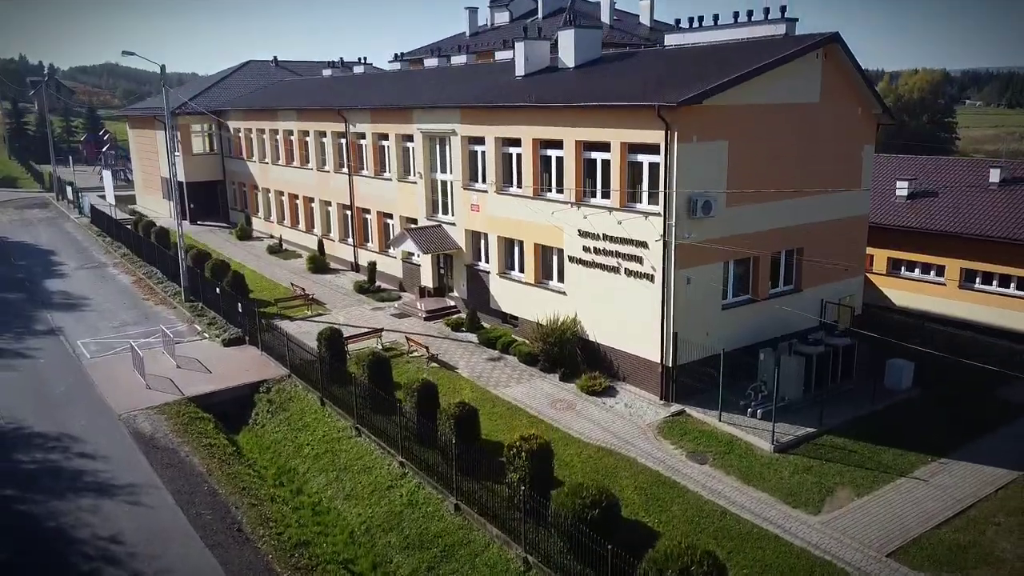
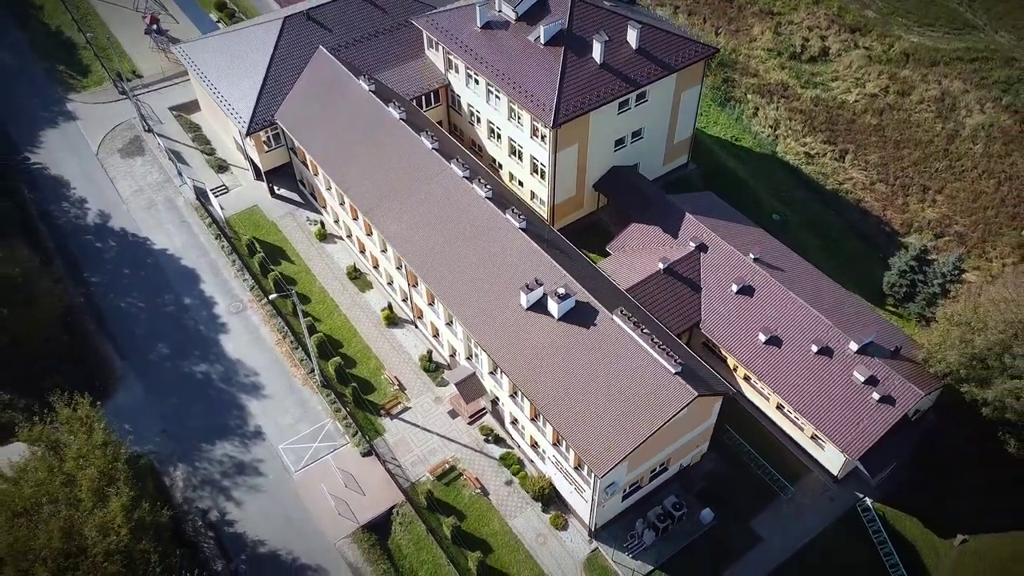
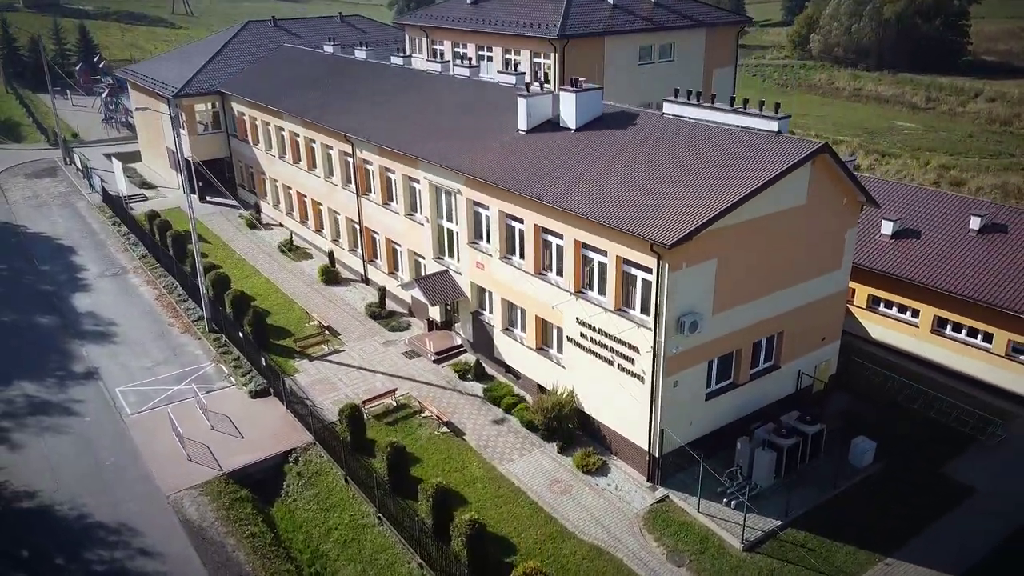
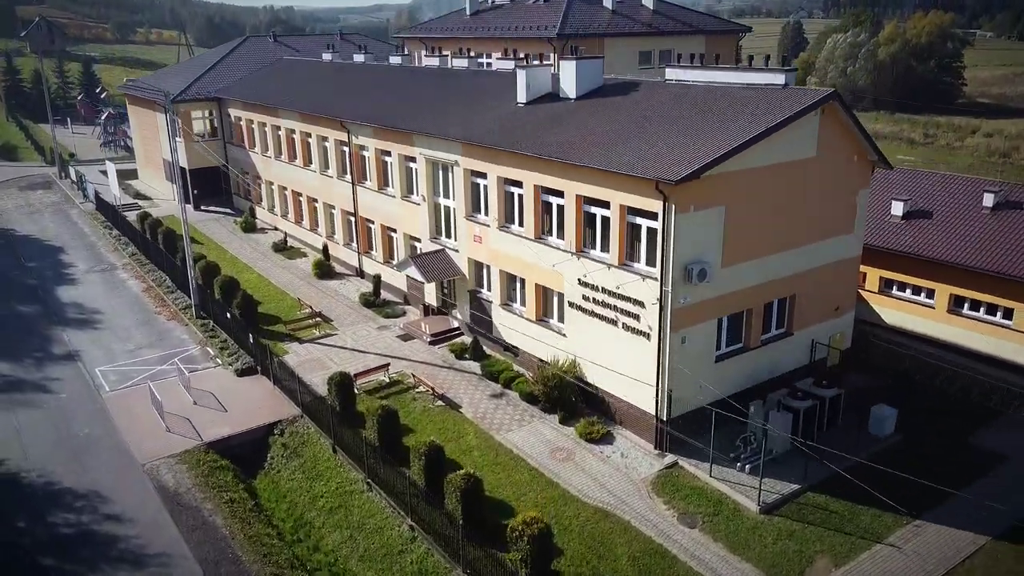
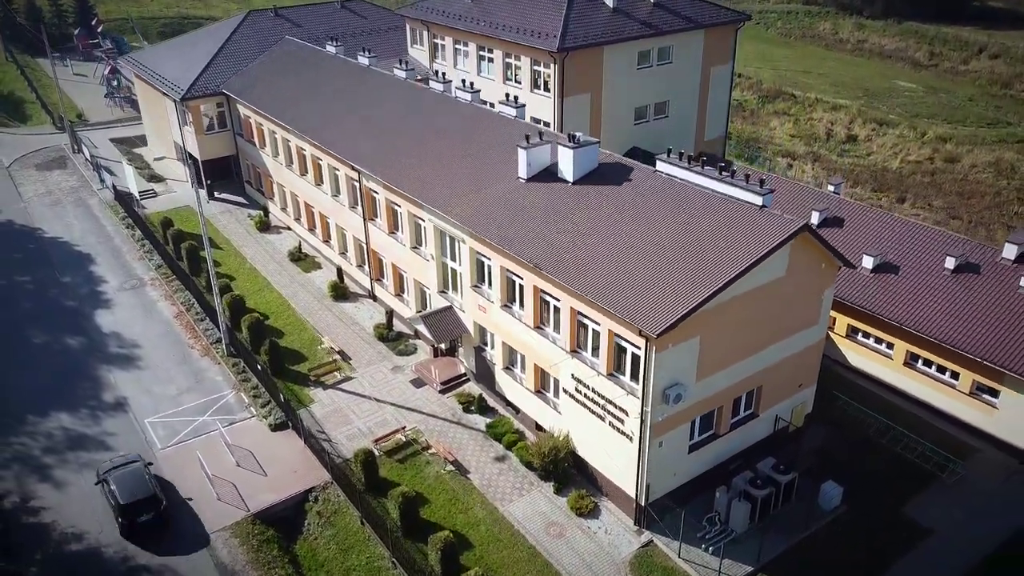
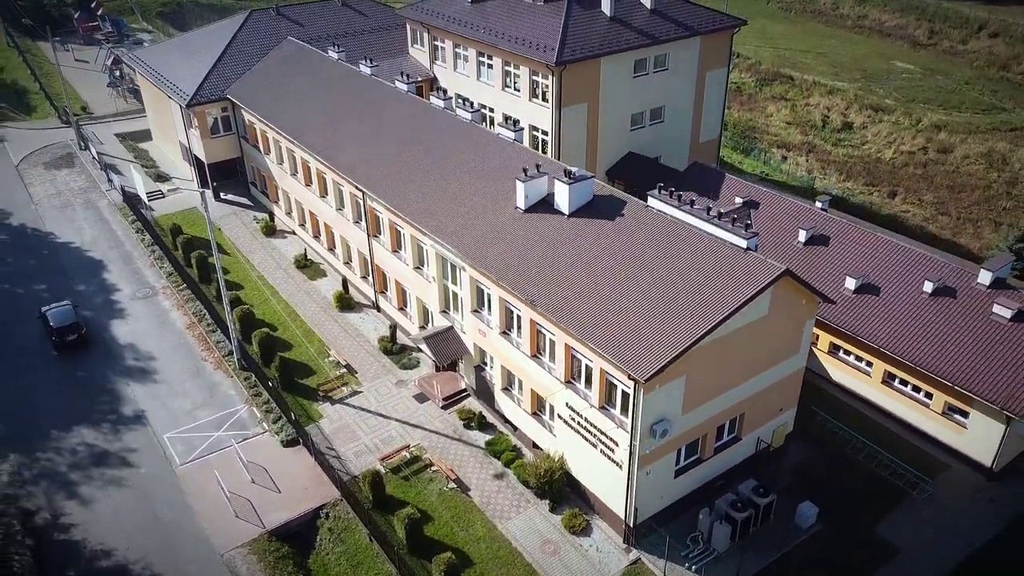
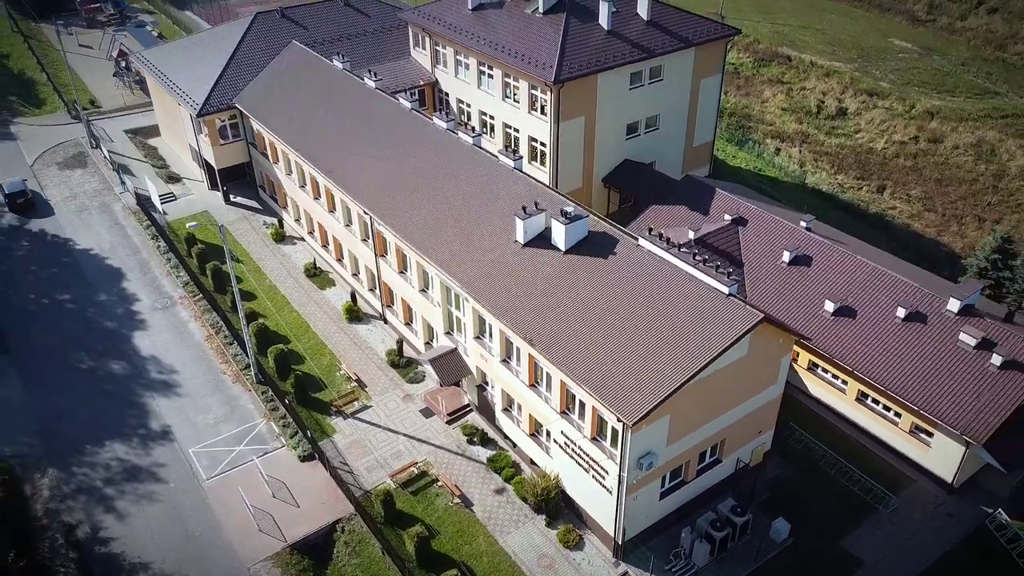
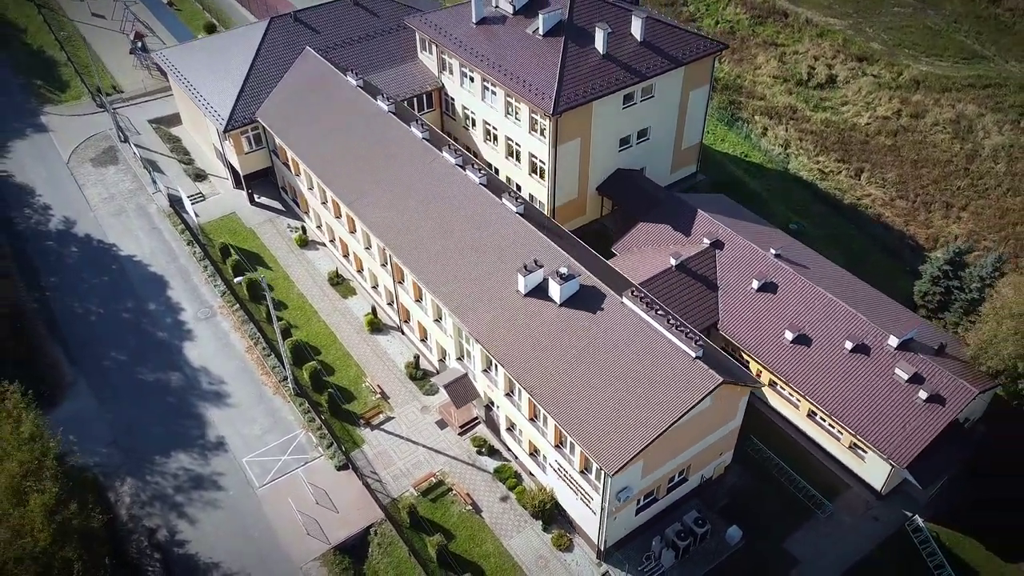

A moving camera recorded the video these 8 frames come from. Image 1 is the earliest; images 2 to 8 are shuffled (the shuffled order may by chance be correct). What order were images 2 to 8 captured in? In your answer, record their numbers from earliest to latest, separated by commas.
4, 3, 5, 6, 7, 8, 2
